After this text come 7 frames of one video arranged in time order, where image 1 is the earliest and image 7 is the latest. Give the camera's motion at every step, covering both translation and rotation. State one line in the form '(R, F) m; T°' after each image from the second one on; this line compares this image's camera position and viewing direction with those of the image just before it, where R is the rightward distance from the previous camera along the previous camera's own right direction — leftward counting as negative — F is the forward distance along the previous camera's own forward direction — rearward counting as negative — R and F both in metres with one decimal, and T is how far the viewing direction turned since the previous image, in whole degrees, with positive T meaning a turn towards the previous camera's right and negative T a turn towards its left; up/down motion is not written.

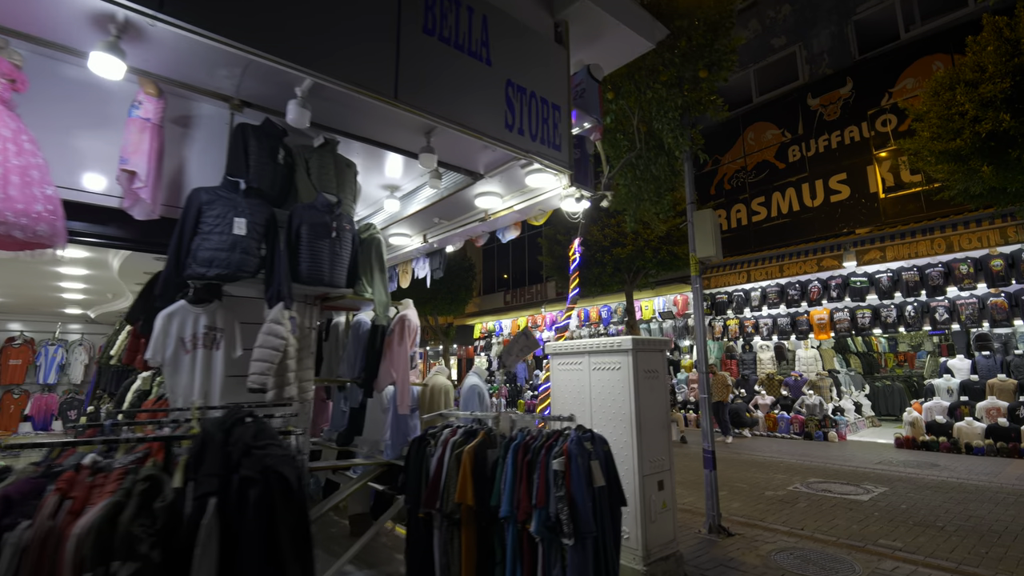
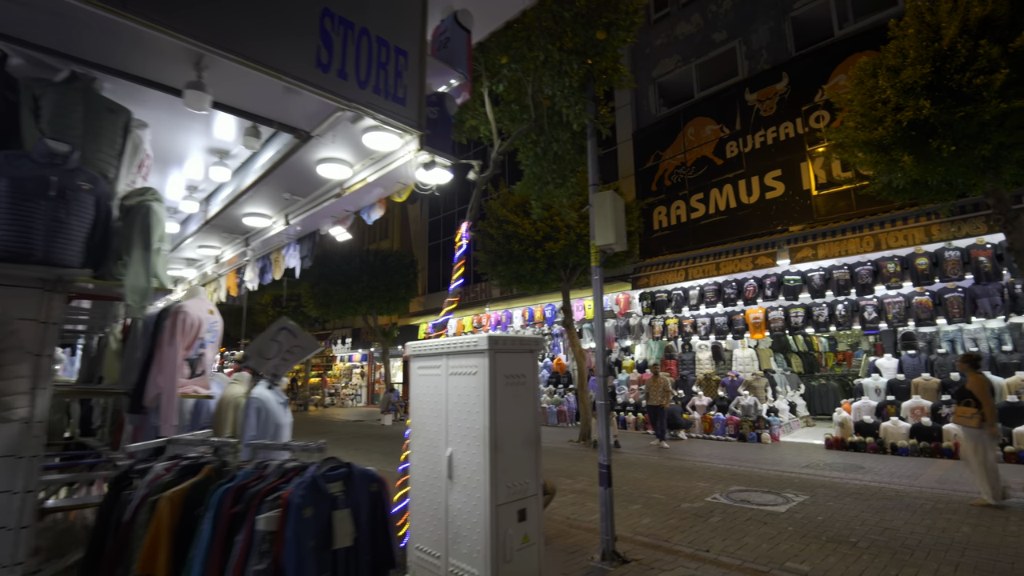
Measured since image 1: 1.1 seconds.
(+0.9, +0.8) m; +4°
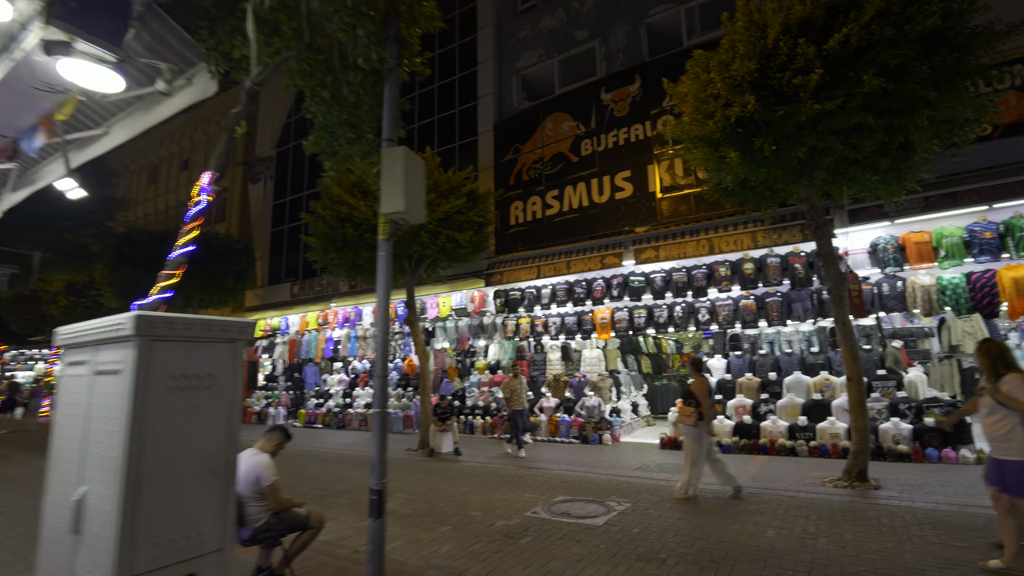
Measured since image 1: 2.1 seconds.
(+1.0, +0.9) m; +13°
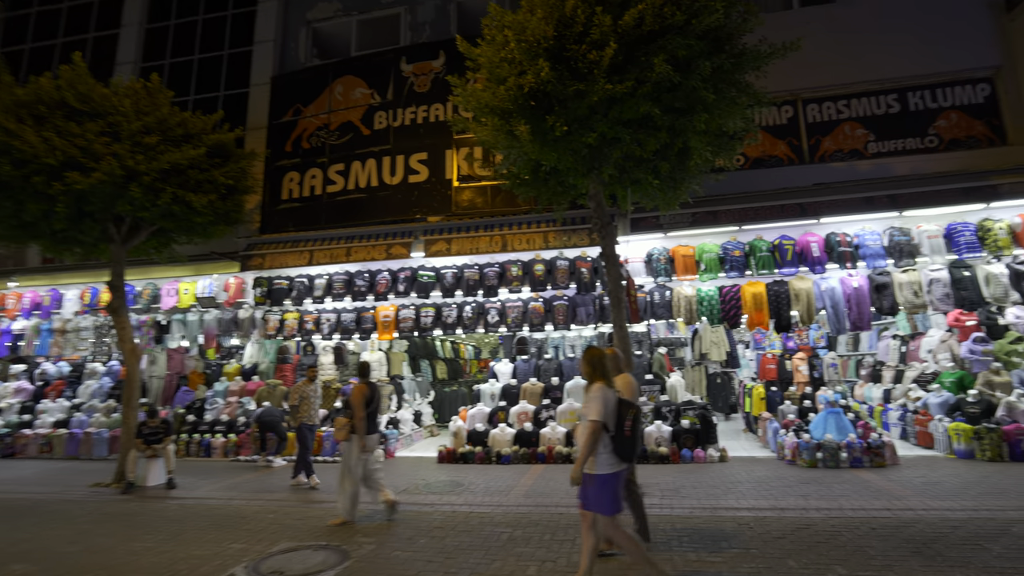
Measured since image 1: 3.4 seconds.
(+0.8, +1.2) m; +21°
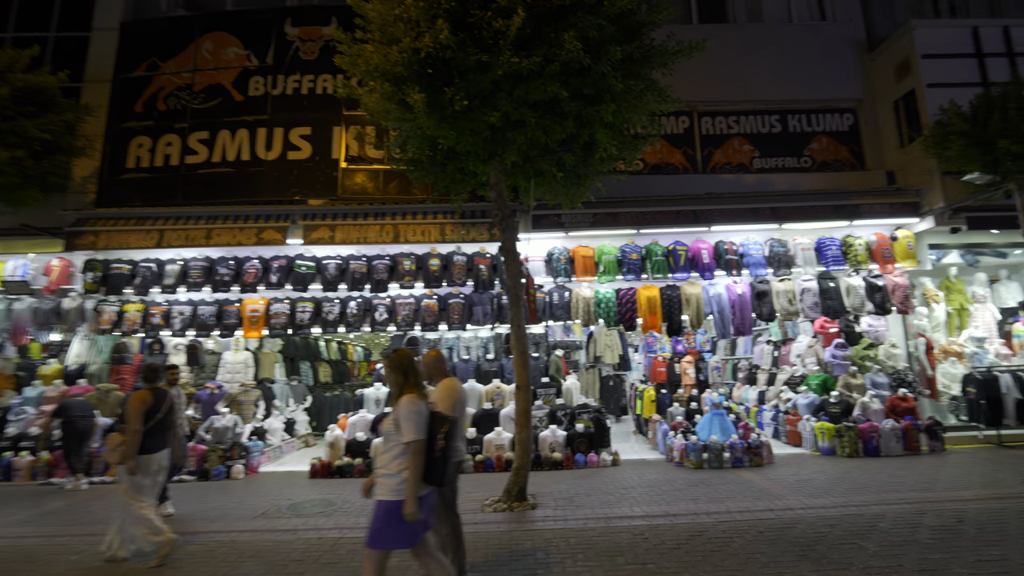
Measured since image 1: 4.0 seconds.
(+0.1, +0.6) m; +11°
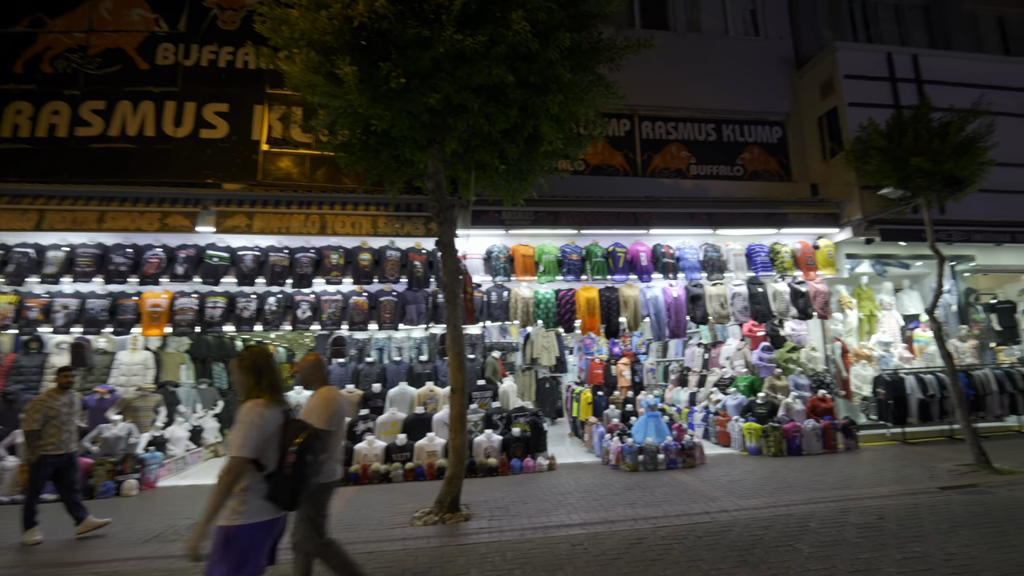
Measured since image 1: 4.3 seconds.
(0.0, +0.3) m; +7°
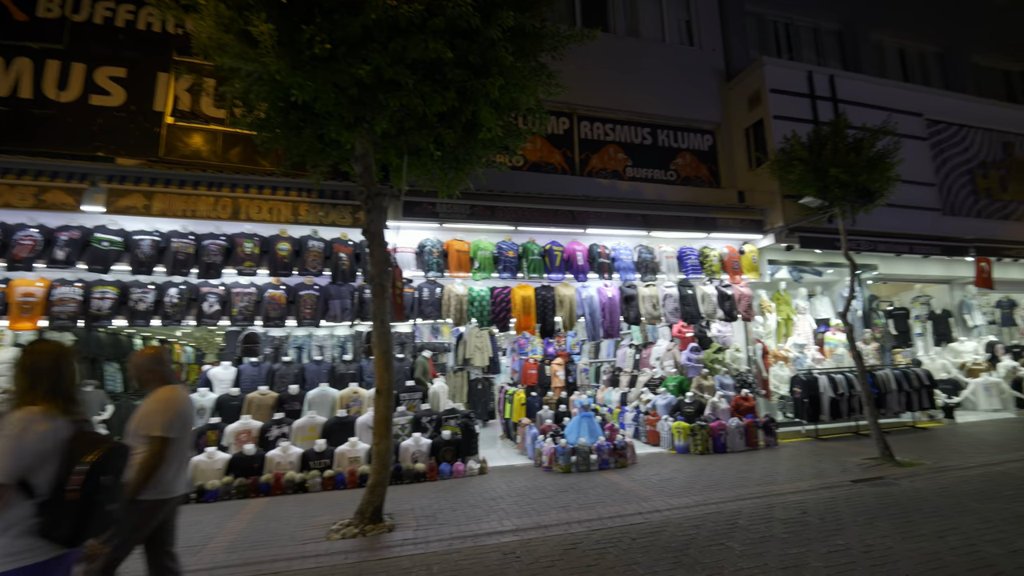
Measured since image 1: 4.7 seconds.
(0.0, +0.3) m; +8°
